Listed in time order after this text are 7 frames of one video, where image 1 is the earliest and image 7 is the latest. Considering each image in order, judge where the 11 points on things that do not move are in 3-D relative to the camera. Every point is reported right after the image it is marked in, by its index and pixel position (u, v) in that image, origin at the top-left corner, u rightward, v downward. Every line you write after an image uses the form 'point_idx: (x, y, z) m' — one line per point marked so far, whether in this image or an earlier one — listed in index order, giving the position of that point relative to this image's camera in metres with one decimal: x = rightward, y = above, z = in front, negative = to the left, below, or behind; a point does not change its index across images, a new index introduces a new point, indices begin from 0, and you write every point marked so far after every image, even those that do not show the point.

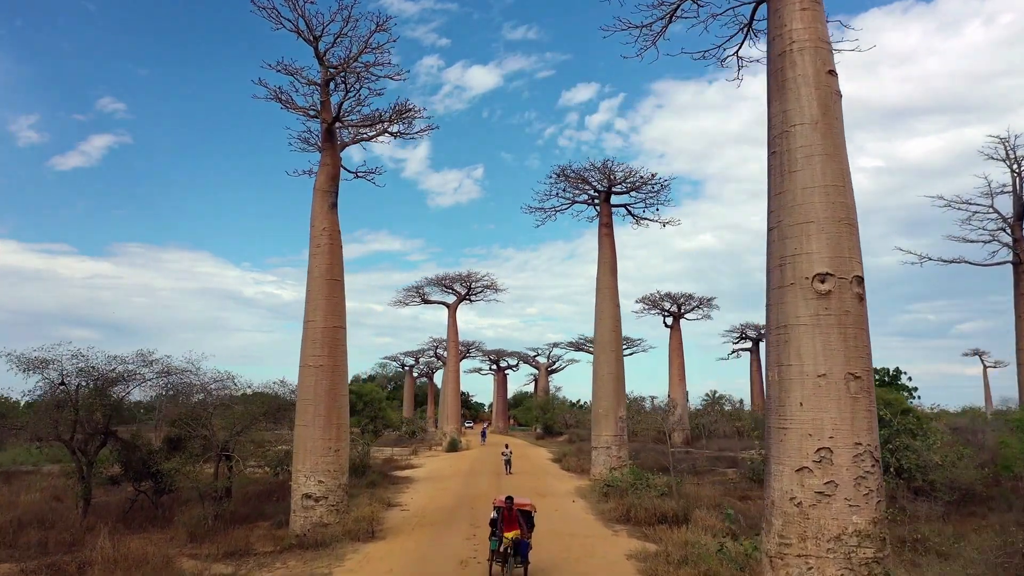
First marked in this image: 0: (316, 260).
0: (-2.6, +0.4, +8.3) m
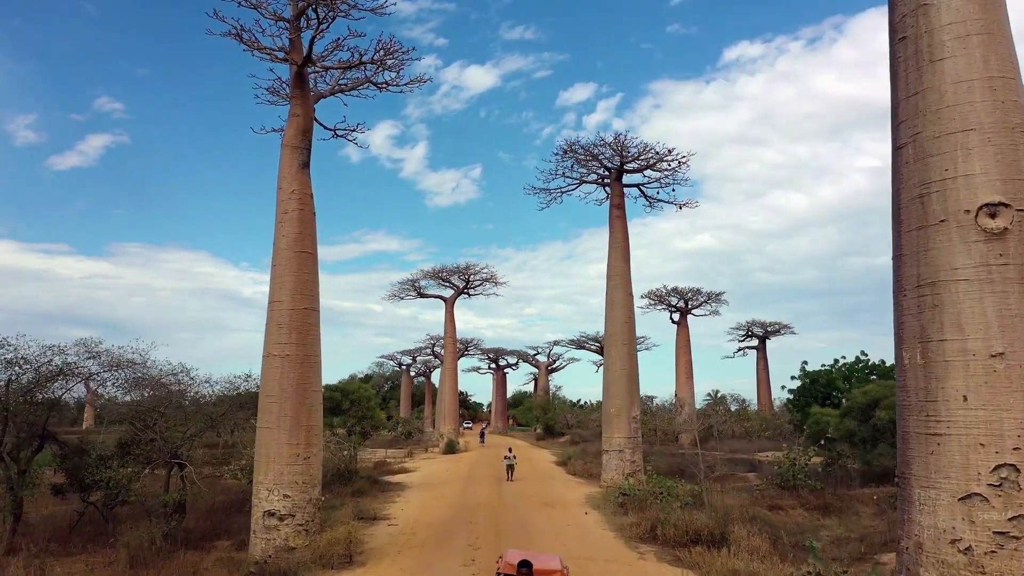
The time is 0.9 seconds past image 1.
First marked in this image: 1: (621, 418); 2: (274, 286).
0: (-2.6, +0.6, +7.0) m
1: (+2.3, -2.8, +13.2) m
2: (-2.7, 0.0, +6.9) m
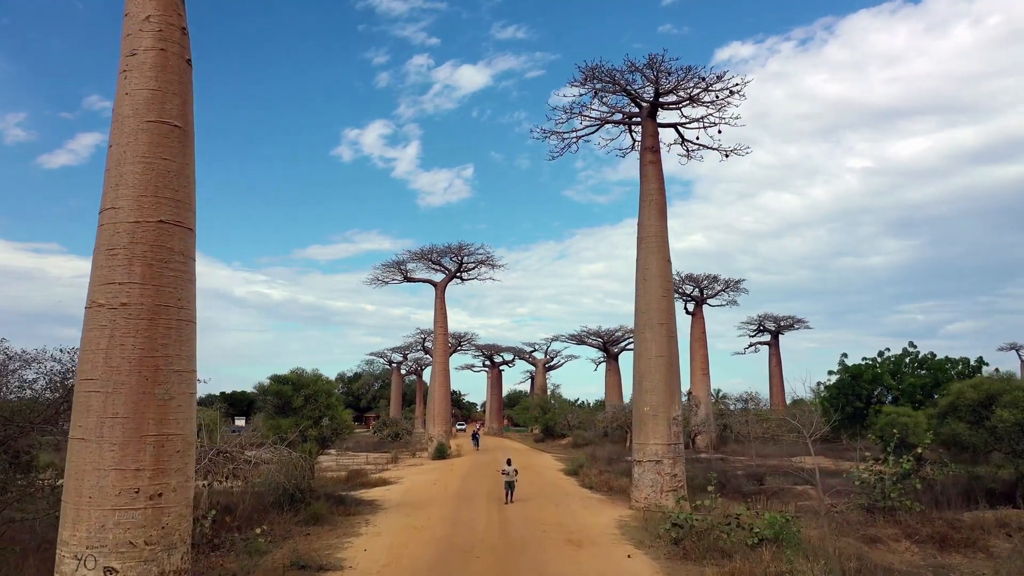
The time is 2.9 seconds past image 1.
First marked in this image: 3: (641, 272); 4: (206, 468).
0: (-2.4, +1.3, +3.9) m
1: (+2.4, -2.2, +10.2) m
2: (-2.5, +0.7, +3.8) m
3: (+2.2, +0.3, +10.8) m
4: (-4.0, -2.3, +8.0) m
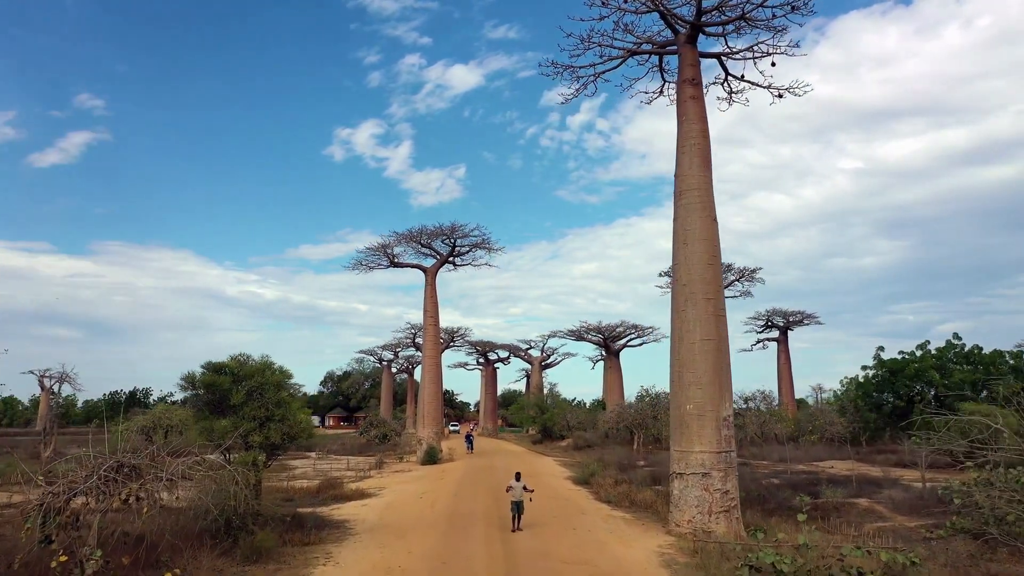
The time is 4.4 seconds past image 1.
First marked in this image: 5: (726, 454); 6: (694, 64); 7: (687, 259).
0: (-2.2, +1.7, +1.6) m
1: (+2.5, -1.7, +8.0) m
2: (-2.3, +1.1, +1.5) m
3: (+2.3, +0.7, +8.6) m
4: (-3.9, -1.9, +5.7) m
5: (+2.8, -2.1, +8.0) m
6: (+2.6, +3.2, +8.9) m
7: (+2.4, +0.4, +8.4) m
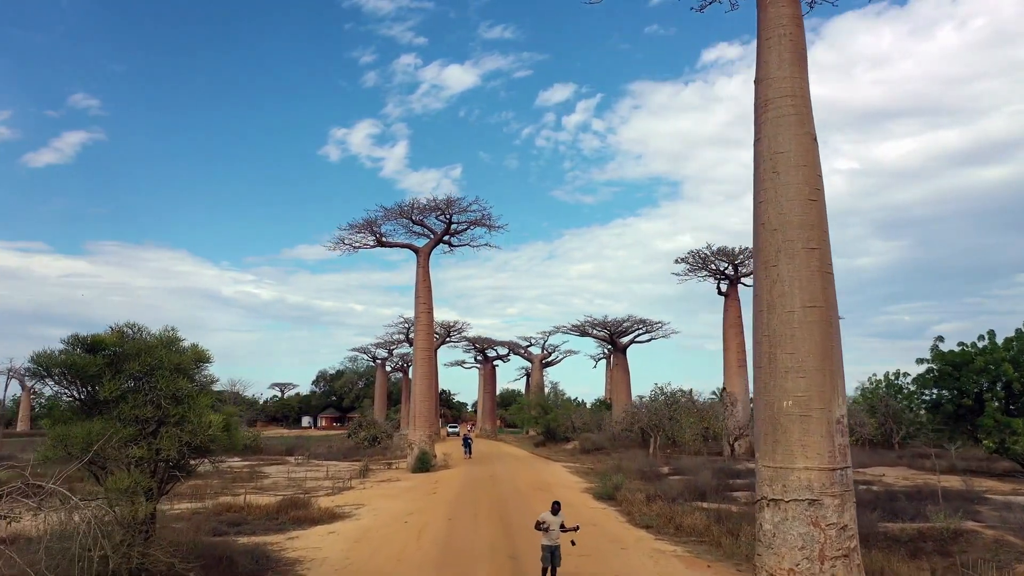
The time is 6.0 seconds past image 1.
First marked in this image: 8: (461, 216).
0: (-2.0, +2.3, -0.9) m
1: (+2.7, -1.2, +5.5) m
2: (-2.1, +1.6, -1.0) m
3: (+2.5, +1.3, +6.1) m
4: (-3.7, -1.3, +3.2) m
5: (+3.0, -1.6, +5.5) m
6: (+2.8, +3.7, +6.5) m
7: (+2.6, +0.9, +6.0) m
8: (-1.5, +2.1, +18.0) m
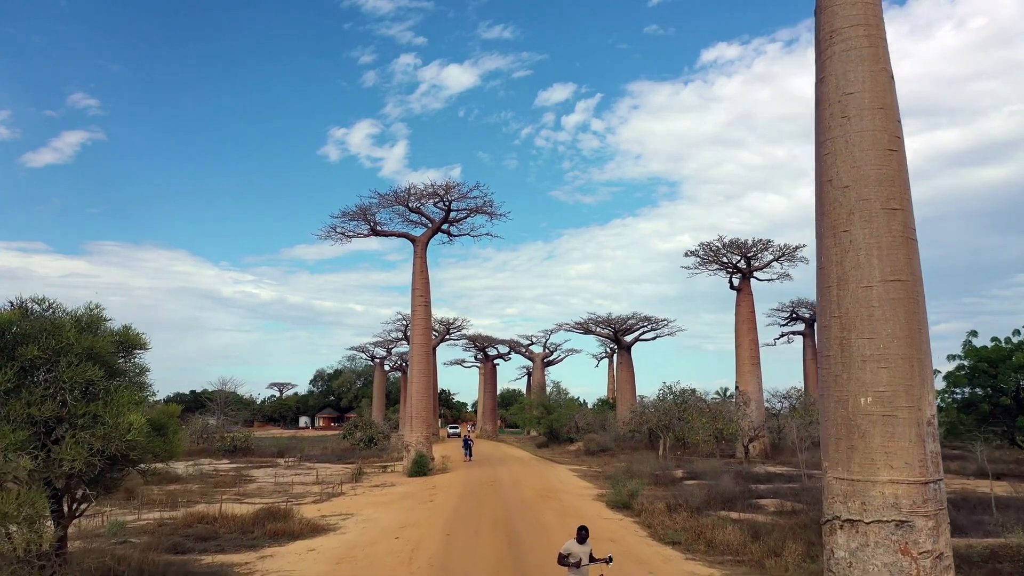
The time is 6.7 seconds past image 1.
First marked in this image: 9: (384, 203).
0: (-1.9, +2.5, -2.0) m
1: (+2.7, -1.0, +4.5) m
2: (-2.0, +1.9, -2.1) m
3: (+2.6, +1.5, +5.0) m
4: (-3.6, -1.1, +2.1) m
5: (+3.0, -1.4, +4.4) m
6: (+2.9, +4.0, +5.4) m
7: (+2.7, +1.1, +4.9) m
8: (-1.4, +2.3, +16.9) m
9: (-3.6, +2.3, +17.2) m
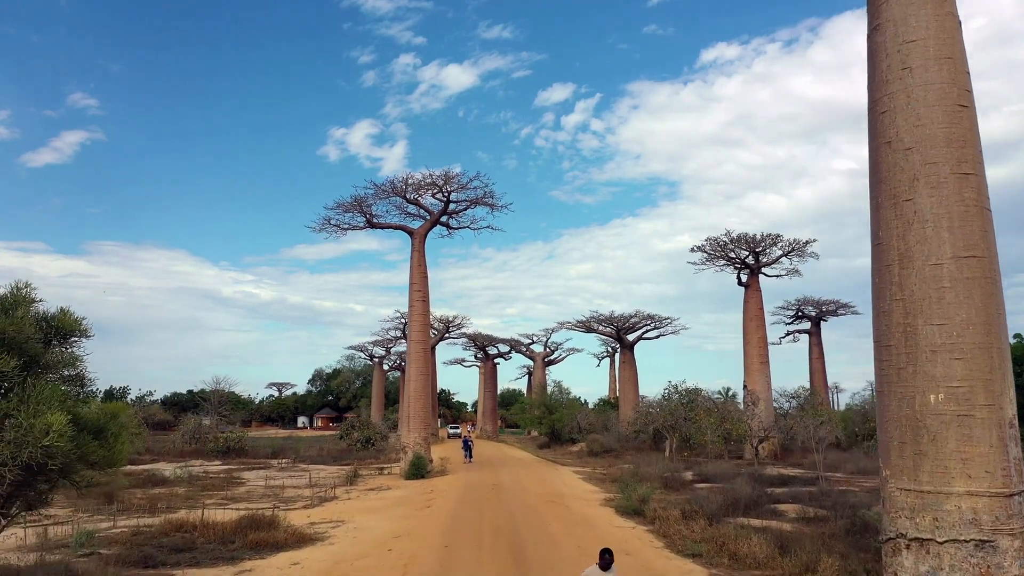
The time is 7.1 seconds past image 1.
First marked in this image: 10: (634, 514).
0: (-1.9, +2.6, -2.7) m
1: (+2.8, -0.8, +3.8) m
2: (-1.9, +2.0, -2.7) m
3: (+2.6, +1.6, +4.3) m
4: (-3.5, -1.0, +1.4) m
5: (+3.1, -1.3, +3.8) m
6: (+2.9, +4.1, +4.7) m
7: (+2.7, +1.3, +4.2) m
8: (-1.4, +2.5, +16.2) m
9: (-3.6, +2.5, +16.6) m
10: (+1.9, -3.5, +9.6) m
